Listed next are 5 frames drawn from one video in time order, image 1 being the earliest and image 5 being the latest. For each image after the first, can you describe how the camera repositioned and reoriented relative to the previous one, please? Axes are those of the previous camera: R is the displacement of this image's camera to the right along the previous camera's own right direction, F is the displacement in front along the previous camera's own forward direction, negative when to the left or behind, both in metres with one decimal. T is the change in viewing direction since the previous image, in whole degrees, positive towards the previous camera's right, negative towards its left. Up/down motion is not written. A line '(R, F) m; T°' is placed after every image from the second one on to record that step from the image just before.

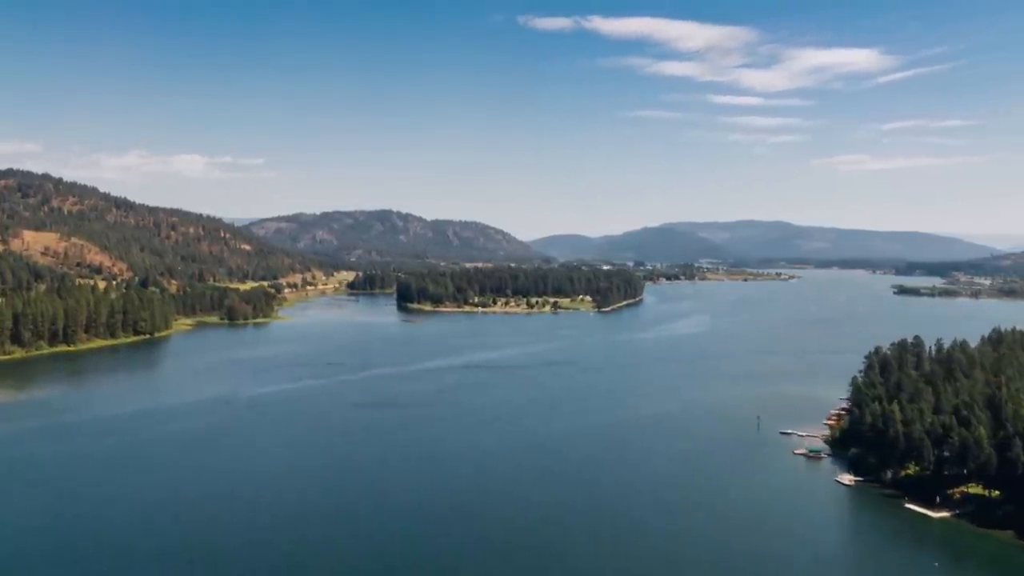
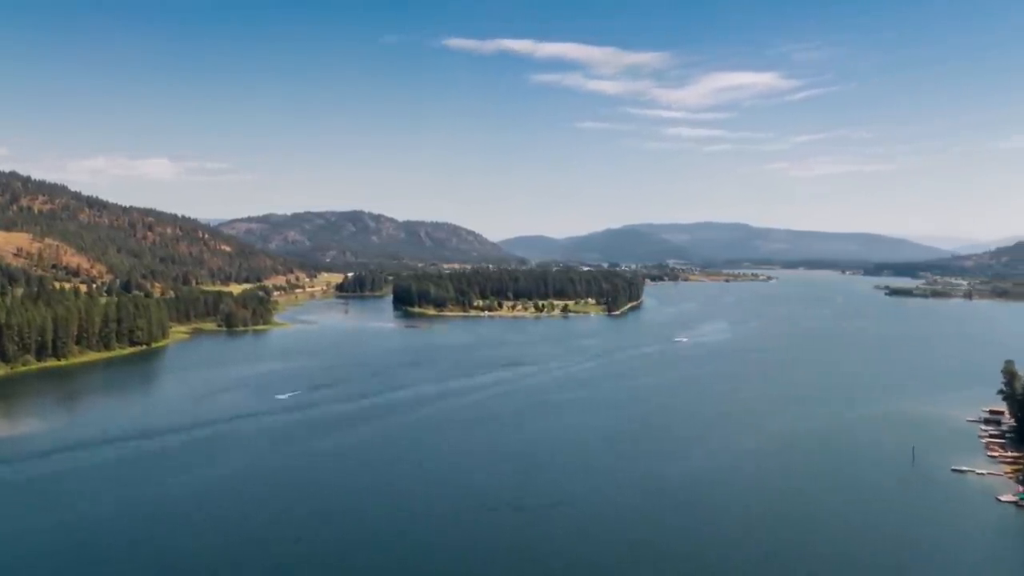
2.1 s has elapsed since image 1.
(-2.1, +2.8) m; +2°
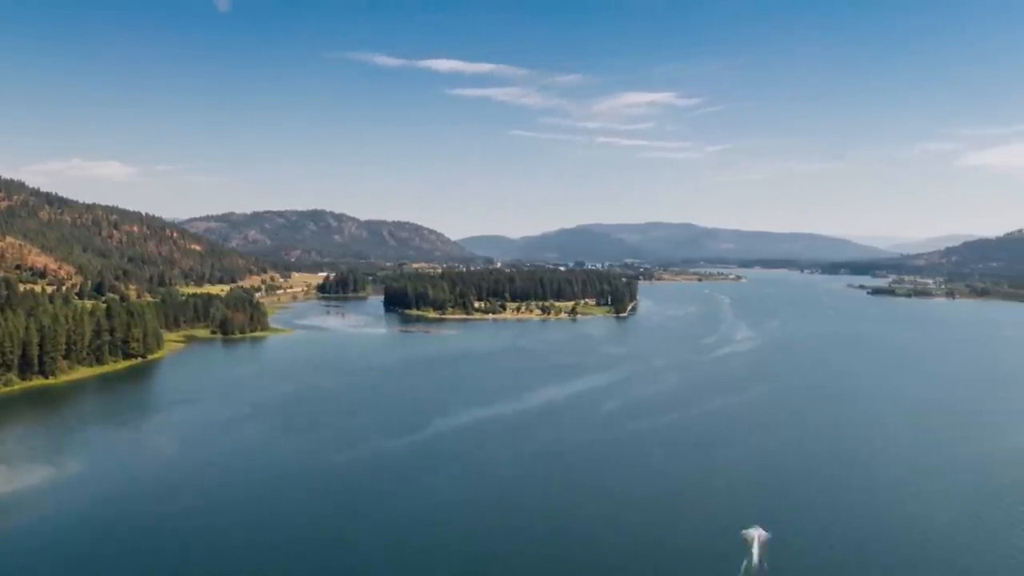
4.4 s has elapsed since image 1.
(-2.4, +3.0) m; +2°
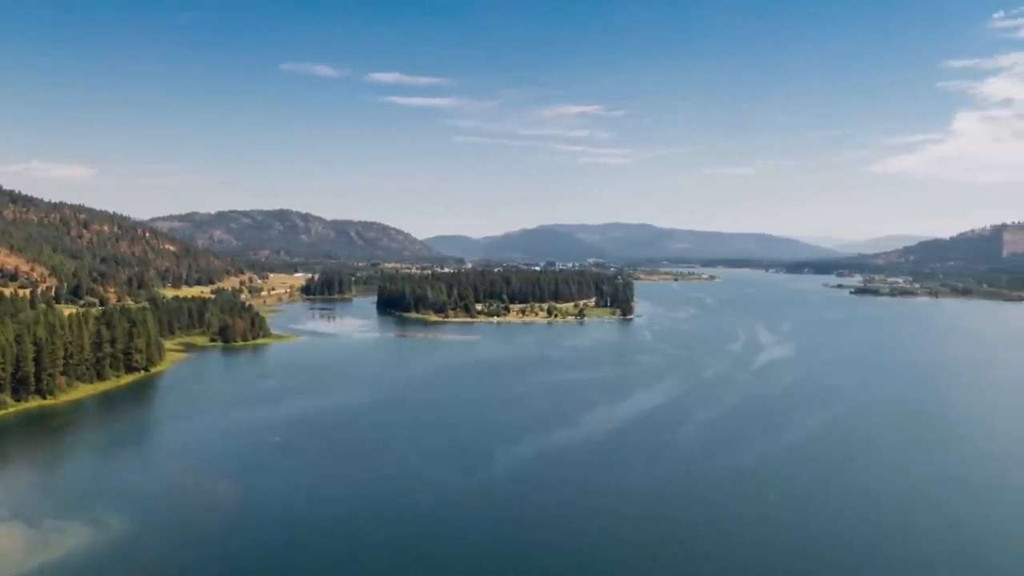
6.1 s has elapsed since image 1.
(-2.0, +2.3) m; +2°
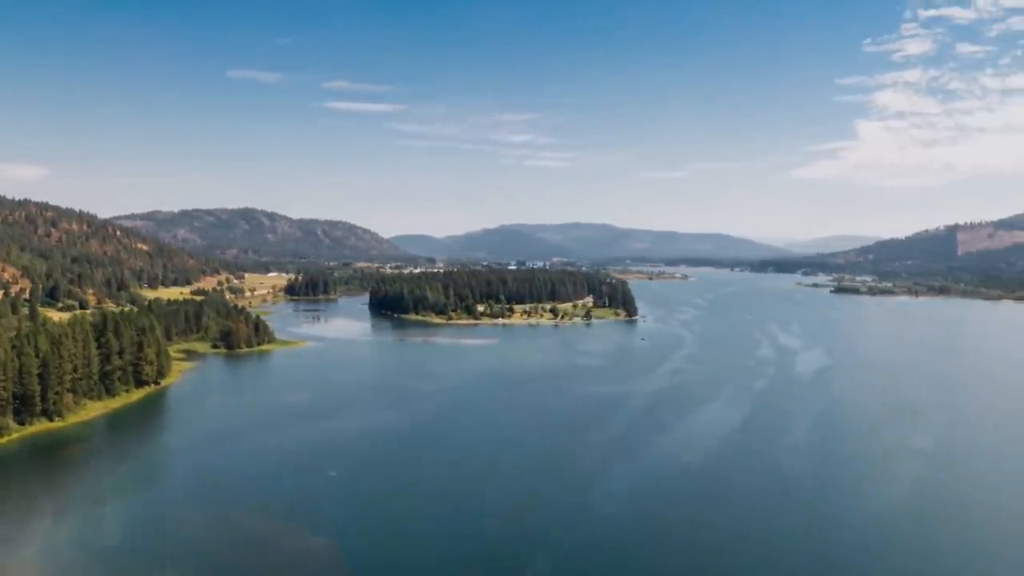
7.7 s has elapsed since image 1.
(-1.9, +2.0) m; +2°
